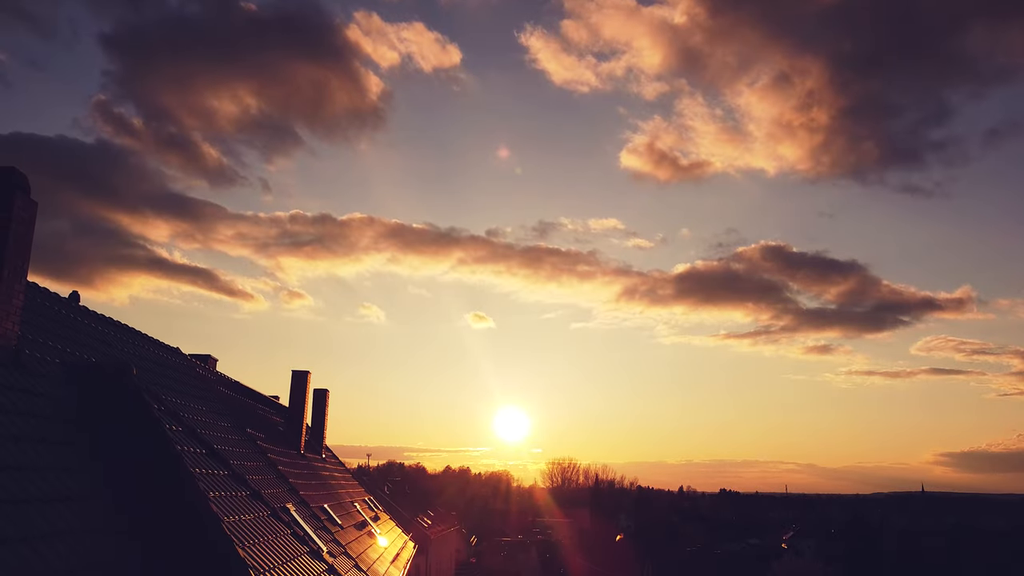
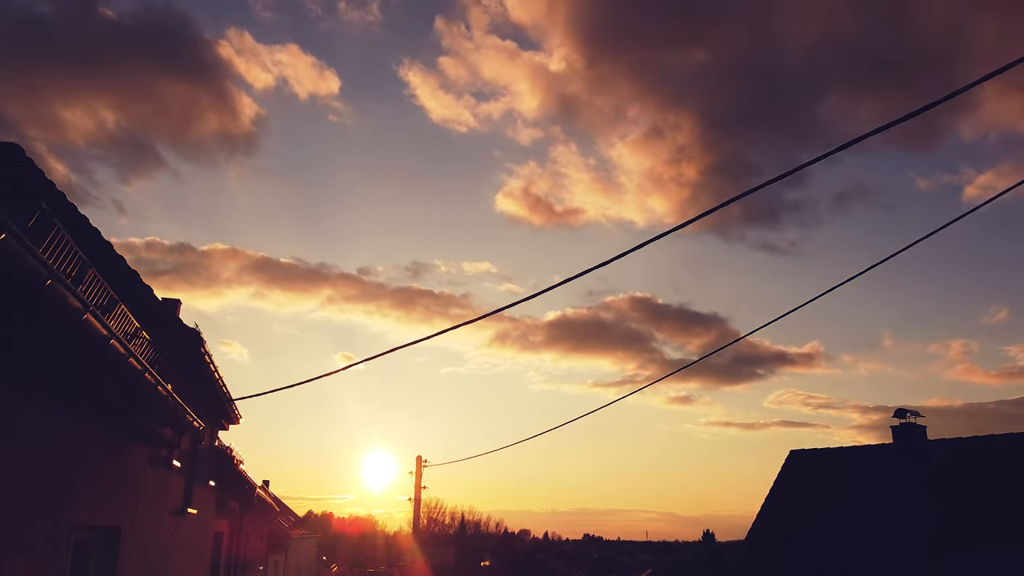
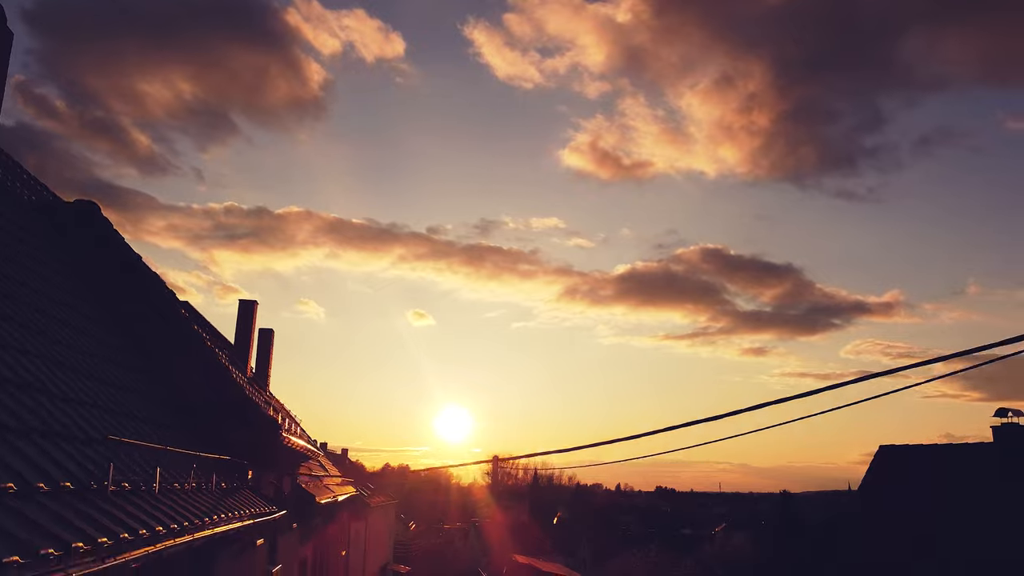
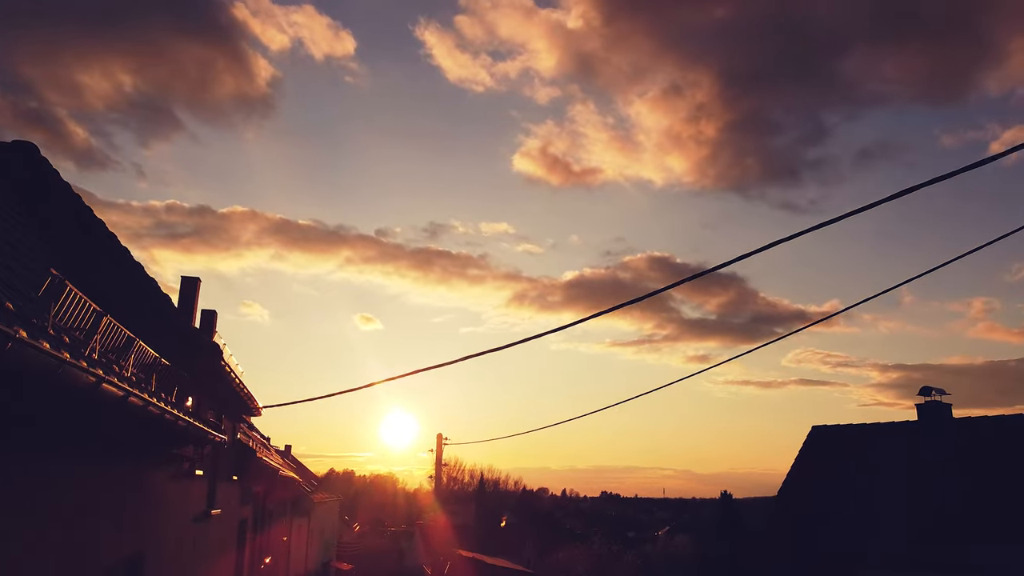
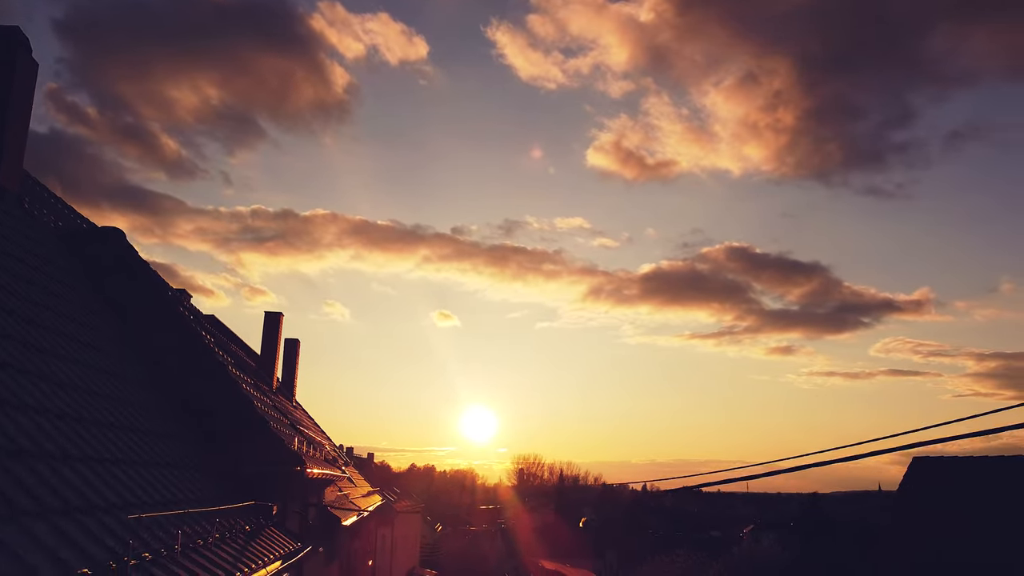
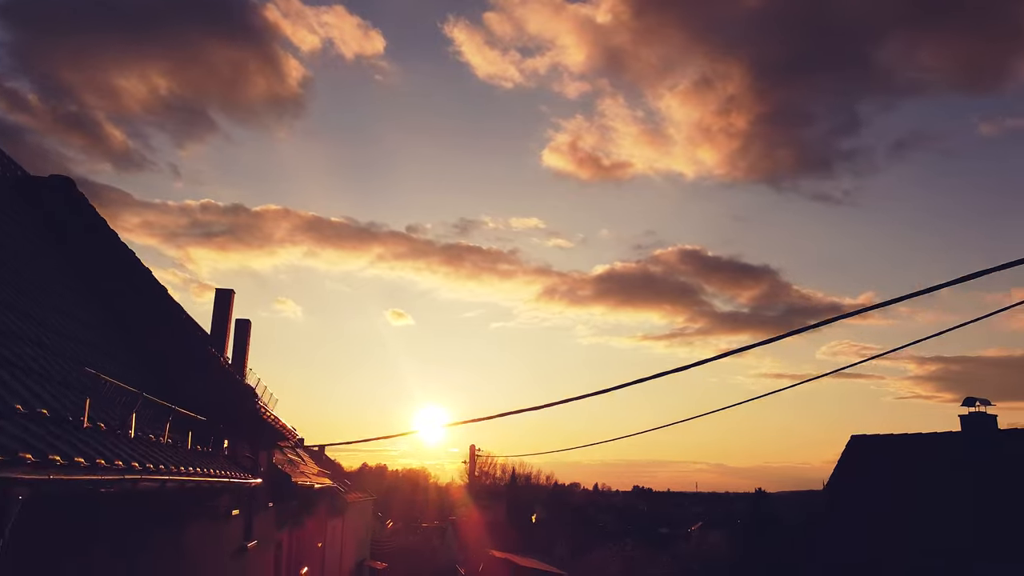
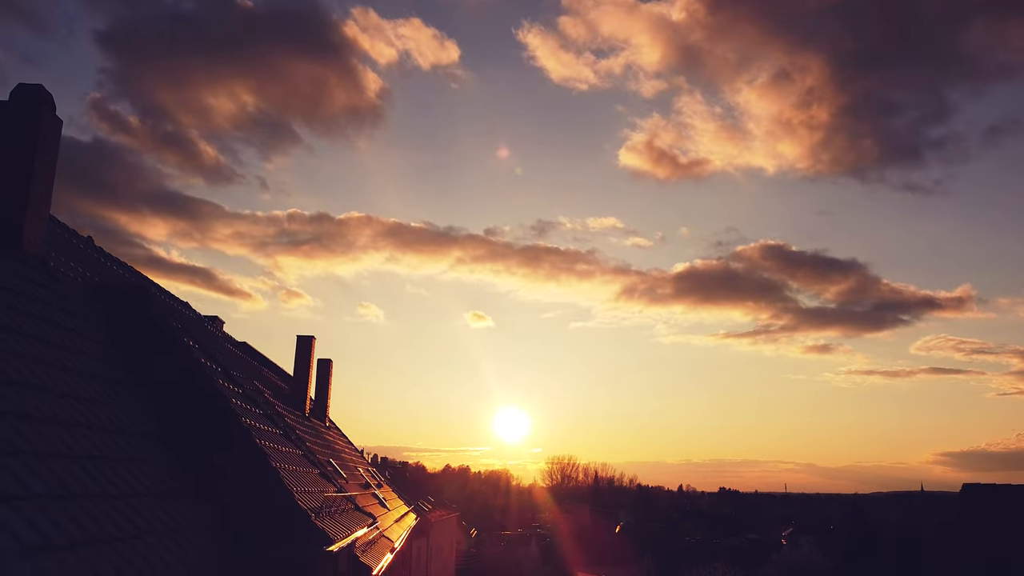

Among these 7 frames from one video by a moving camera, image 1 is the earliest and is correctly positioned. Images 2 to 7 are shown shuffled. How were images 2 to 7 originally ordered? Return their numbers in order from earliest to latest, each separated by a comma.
7, 5, 3, 6, 4, 2
